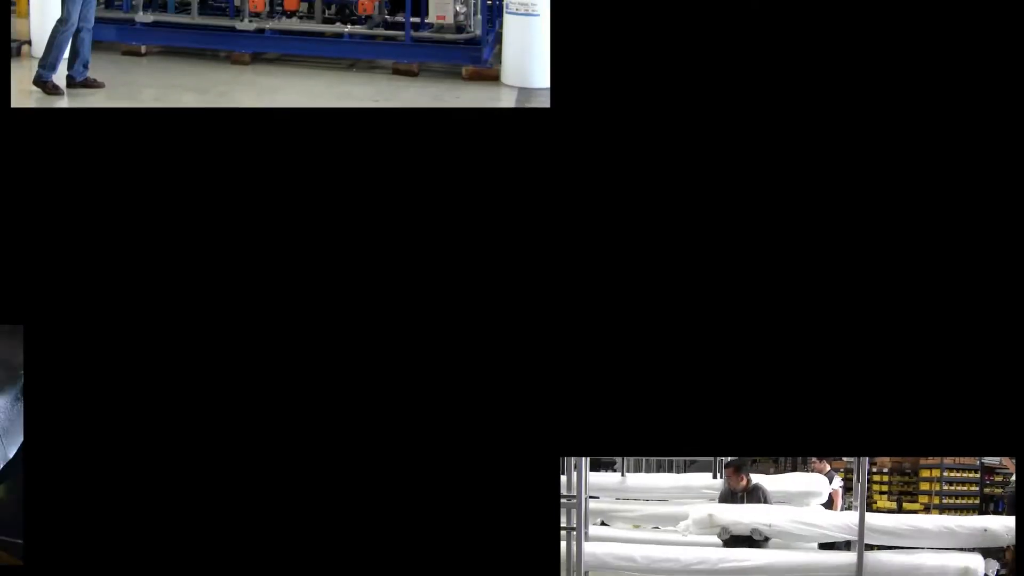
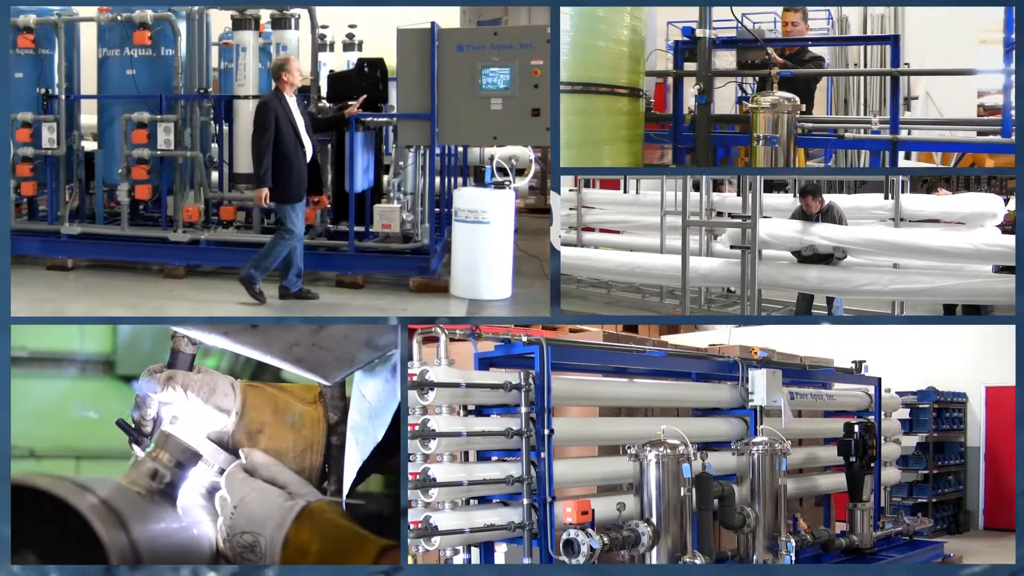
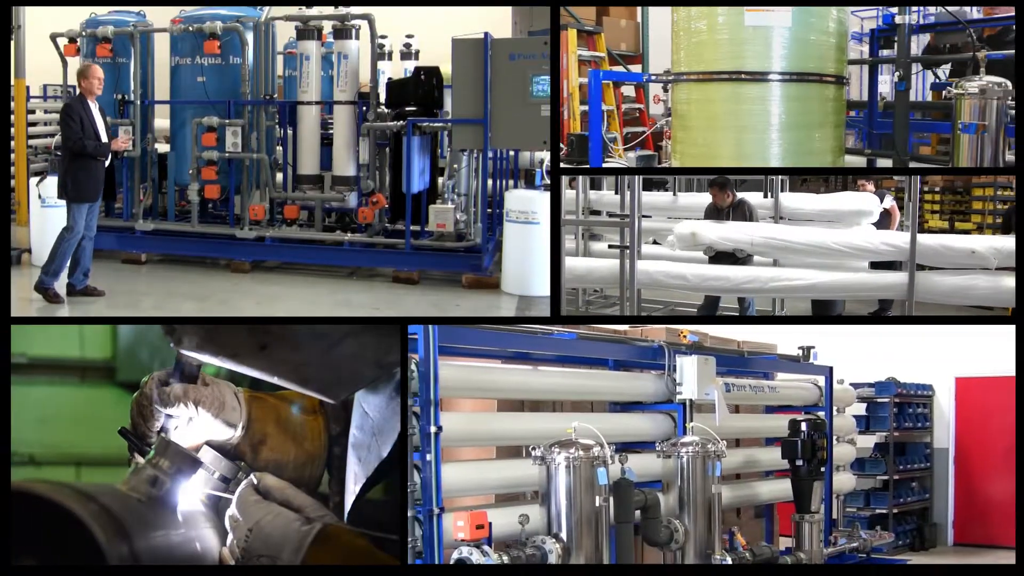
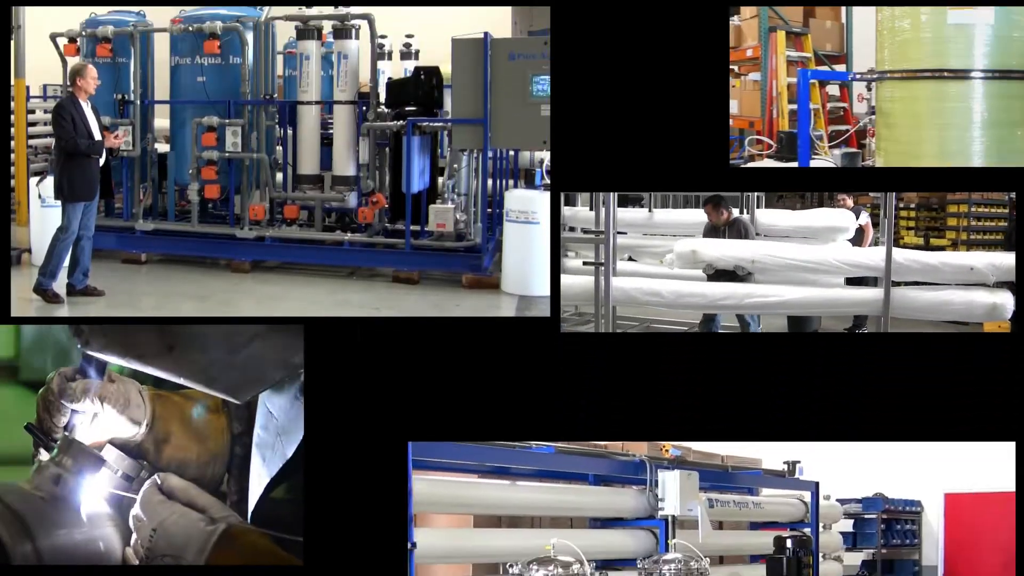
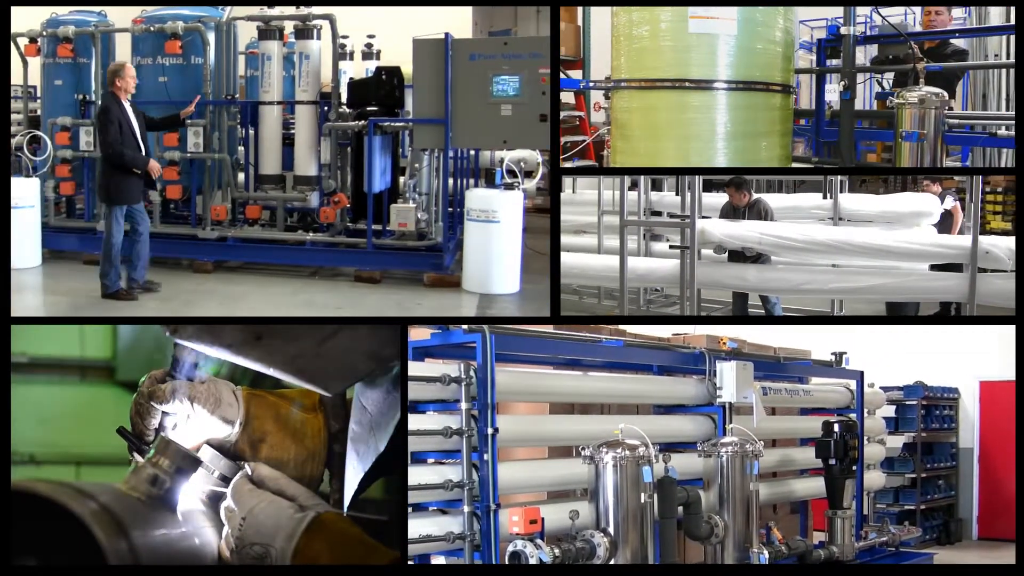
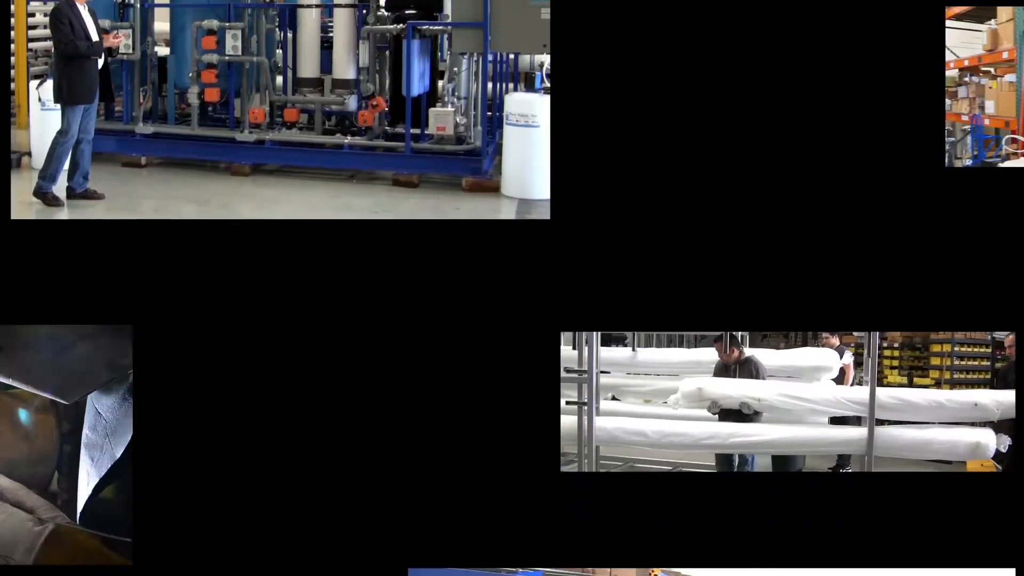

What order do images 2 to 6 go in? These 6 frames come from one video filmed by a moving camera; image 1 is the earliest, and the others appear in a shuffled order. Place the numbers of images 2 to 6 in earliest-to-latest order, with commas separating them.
6, 4, 3, 5, 2
